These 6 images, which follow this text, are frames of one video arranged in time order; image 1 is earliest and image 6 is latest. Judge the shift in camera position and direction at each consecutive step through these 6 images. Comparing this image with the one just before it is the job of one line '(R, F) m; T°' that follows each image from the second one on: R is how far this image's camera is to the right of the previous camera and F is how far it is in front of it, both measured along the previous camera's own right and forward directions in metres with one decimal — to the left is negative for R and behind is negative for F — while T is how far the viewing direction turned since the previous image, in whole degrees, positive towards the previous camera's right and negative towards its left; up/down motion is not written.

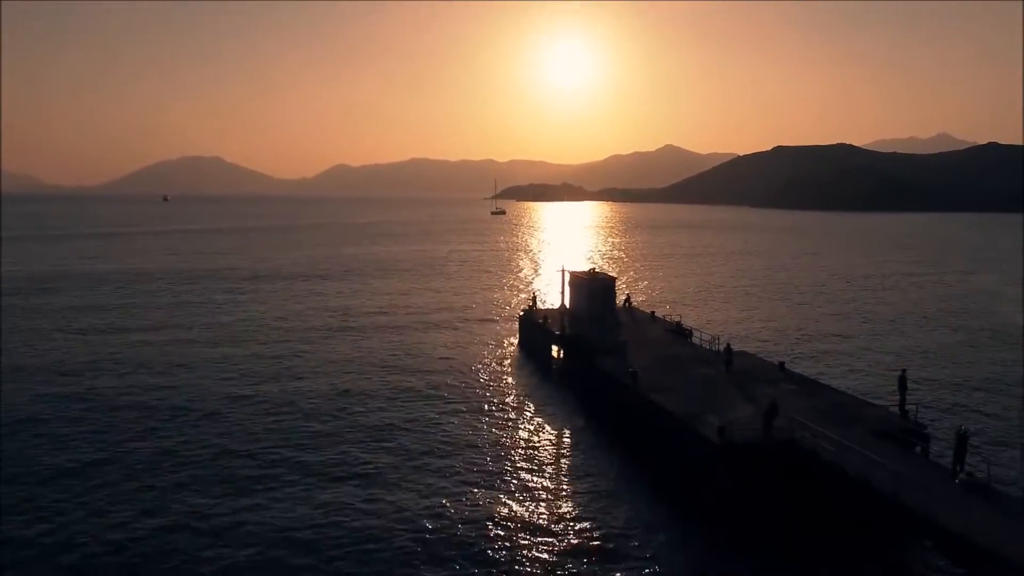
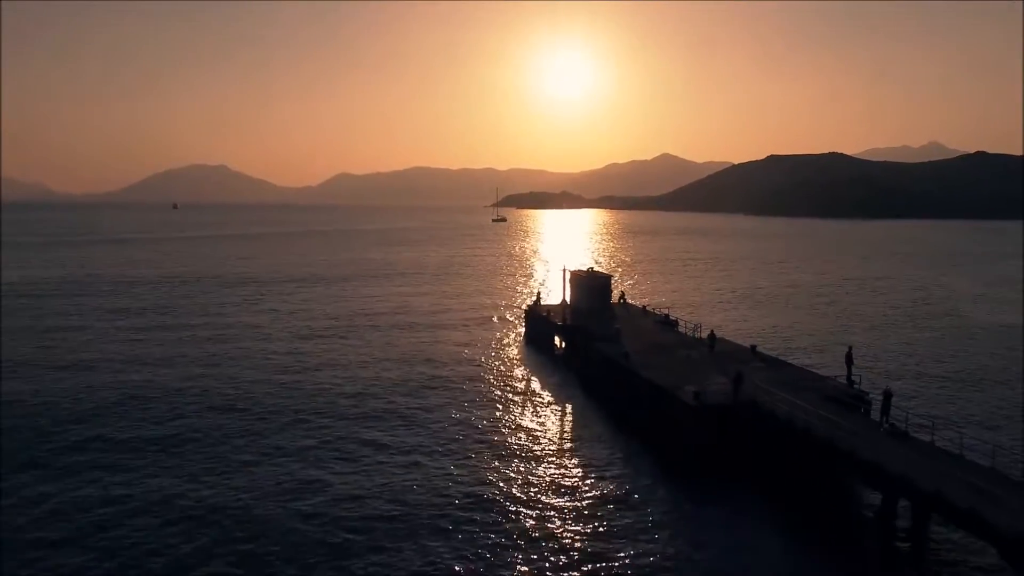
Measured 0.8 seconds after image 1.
(-0.4, -3.8) m; 0°
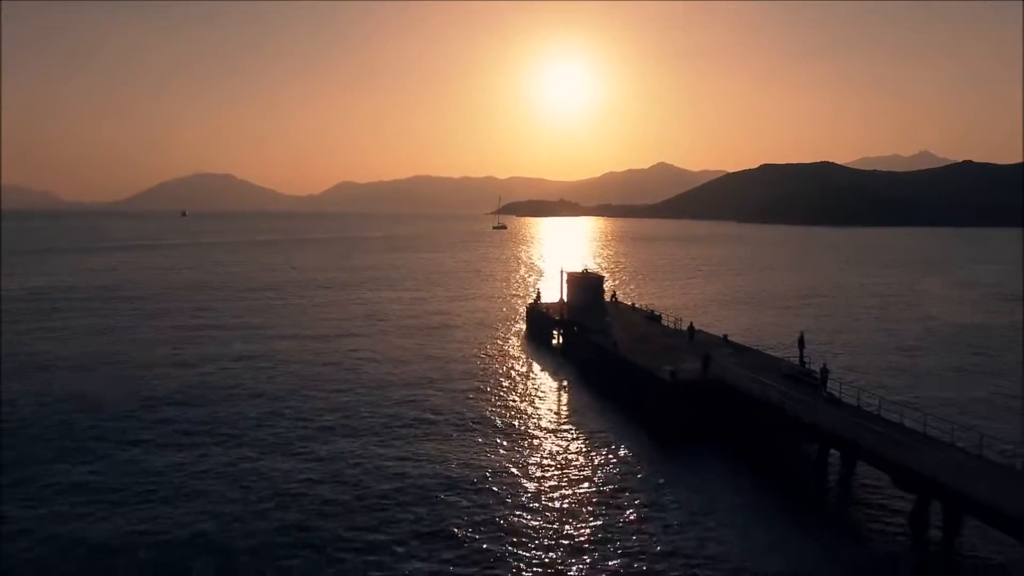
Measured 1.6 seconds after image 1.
(-0.2, -4.2) m; 0°
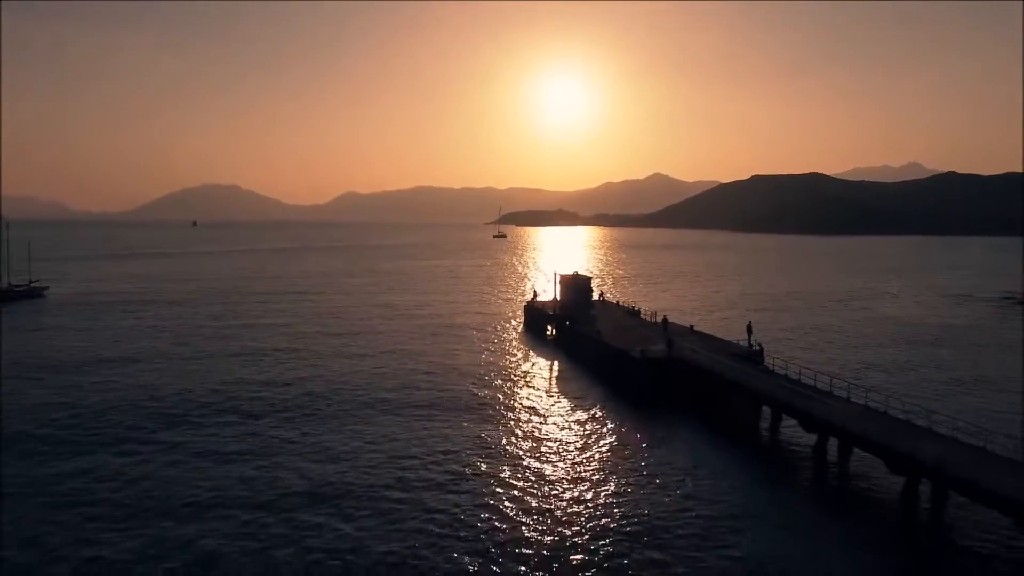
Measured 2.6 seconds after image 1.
(0.0, -5.9) m; 0°
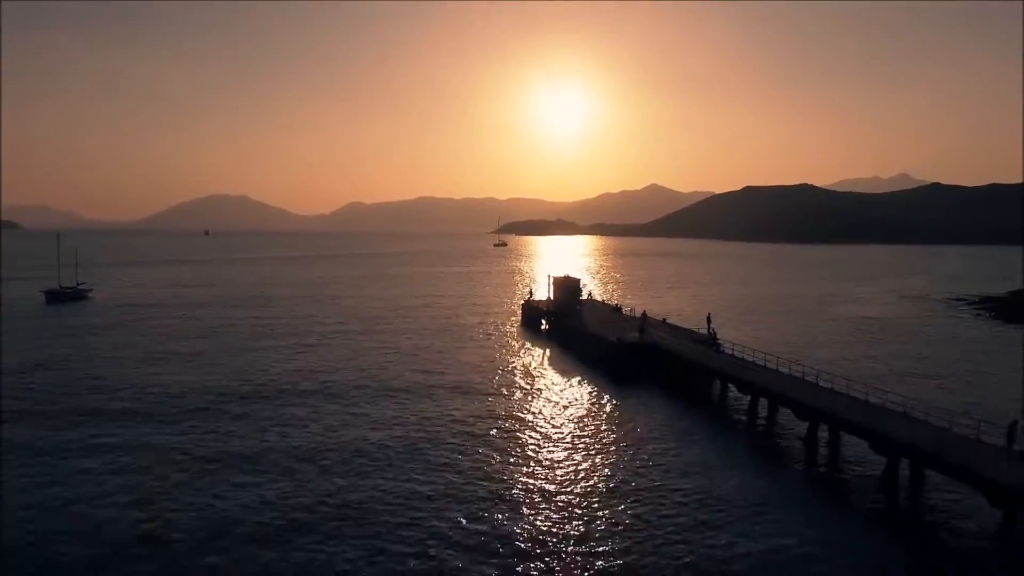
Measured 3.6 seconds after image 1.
(+0.1, -6.4) m; 0°
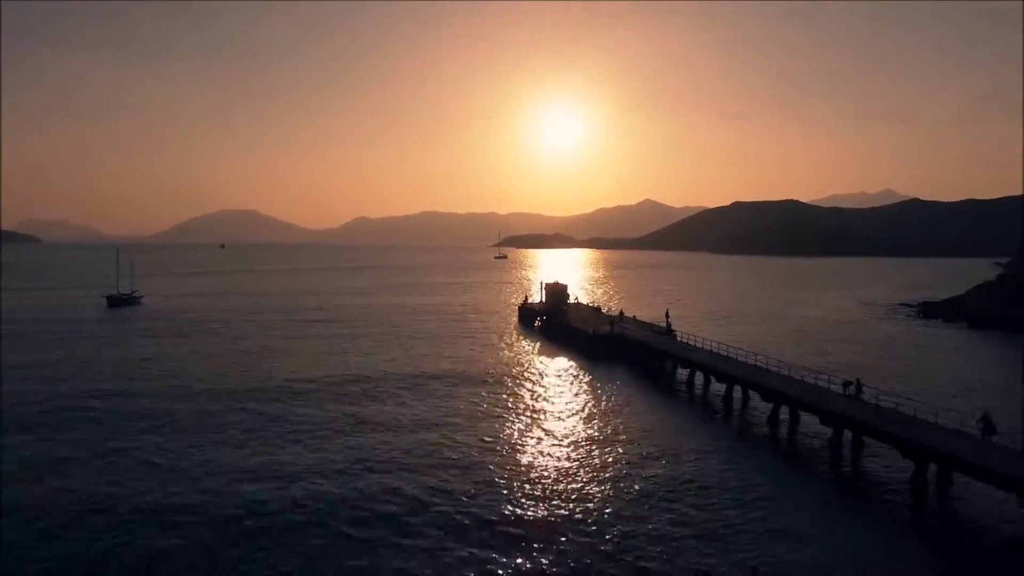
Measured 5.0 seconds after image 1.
(+0.3, -9.6) m; 0°
